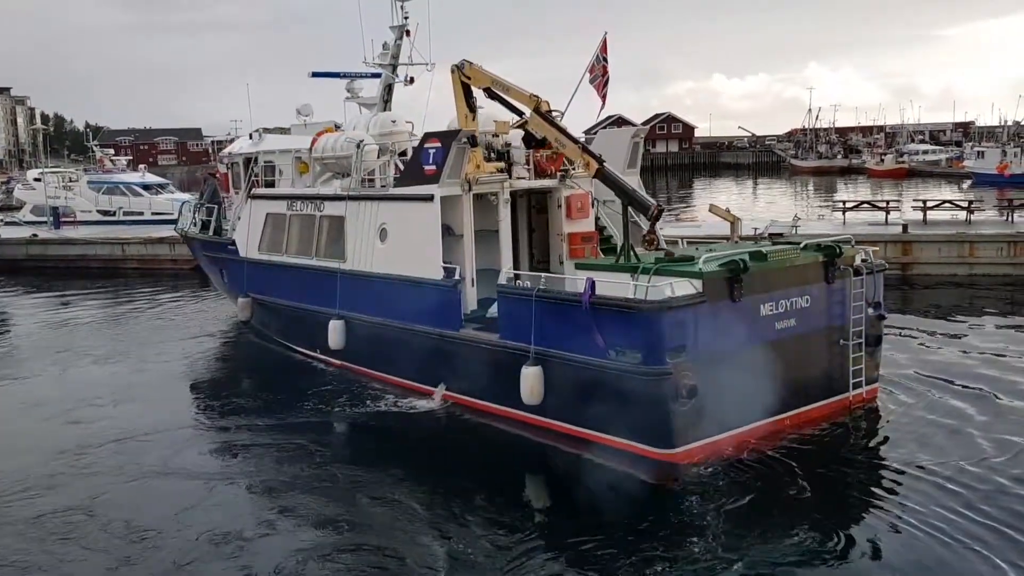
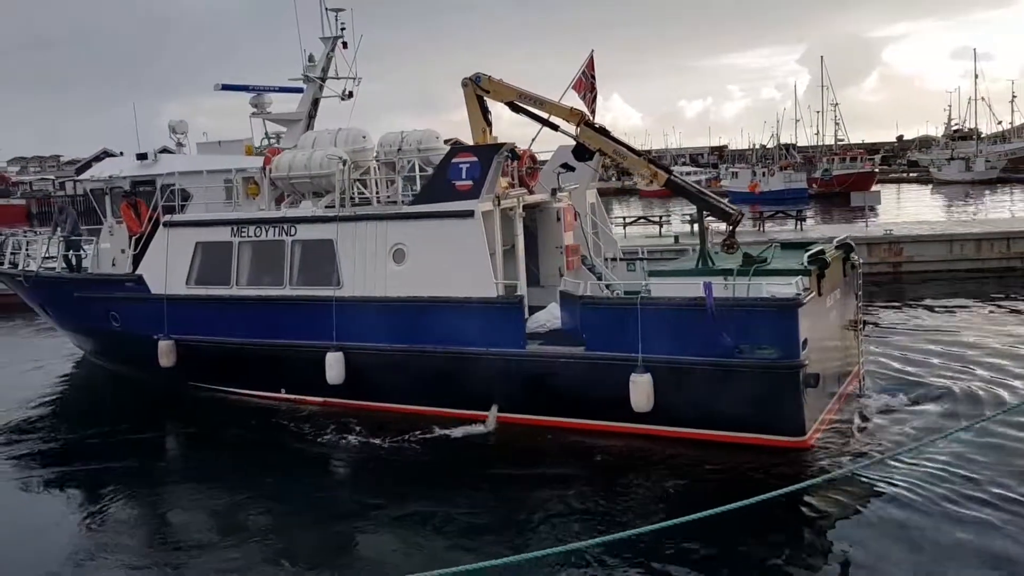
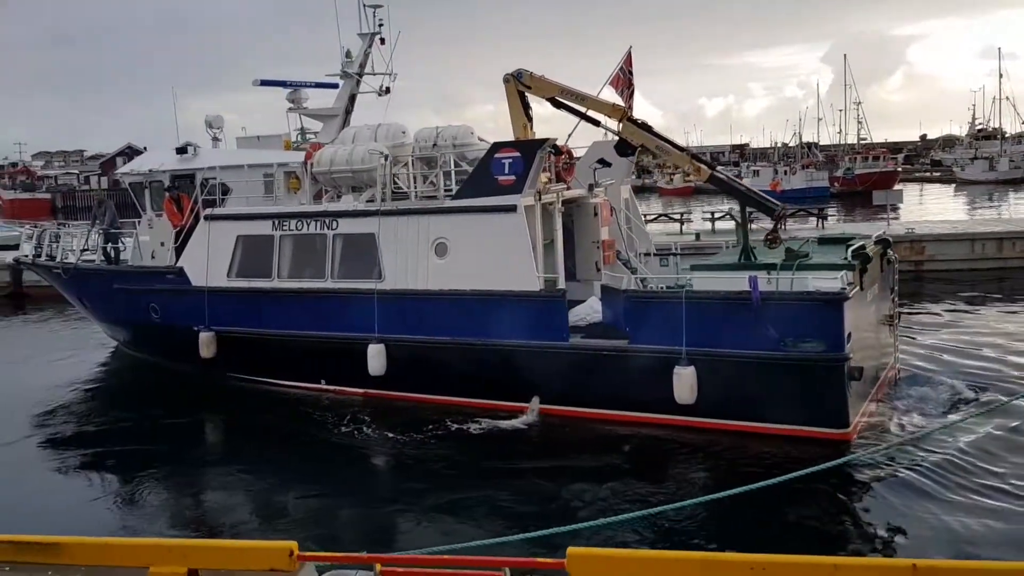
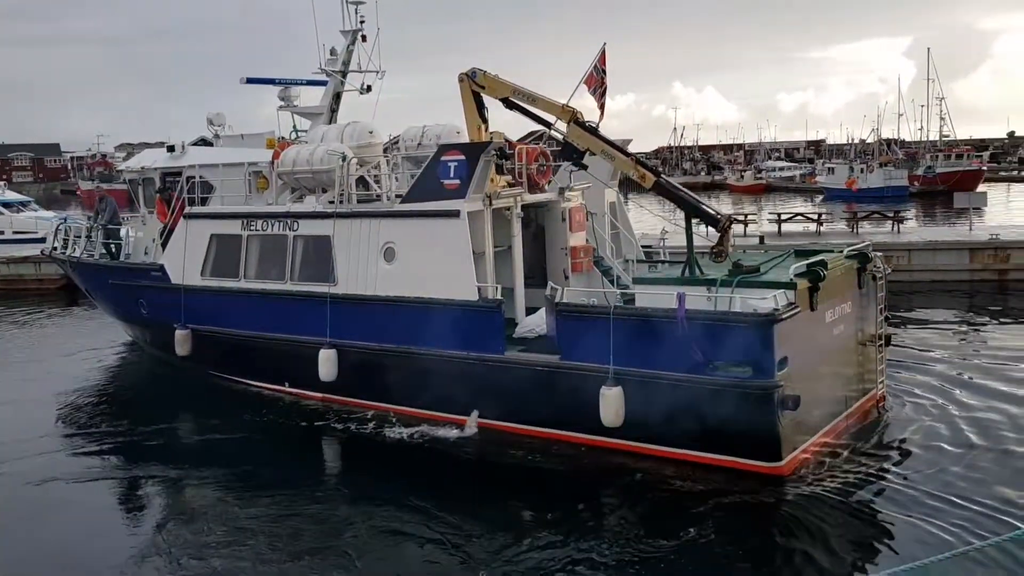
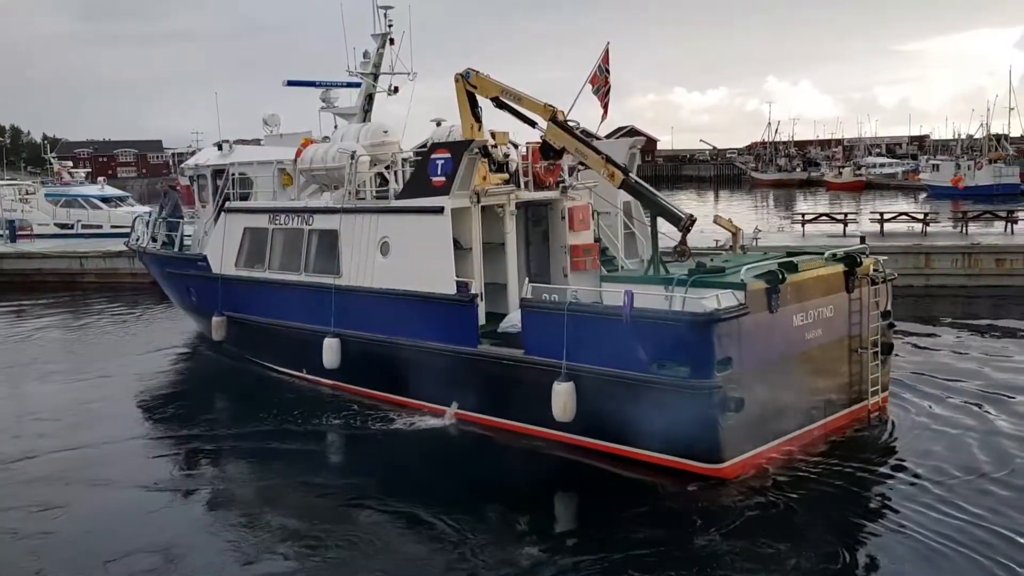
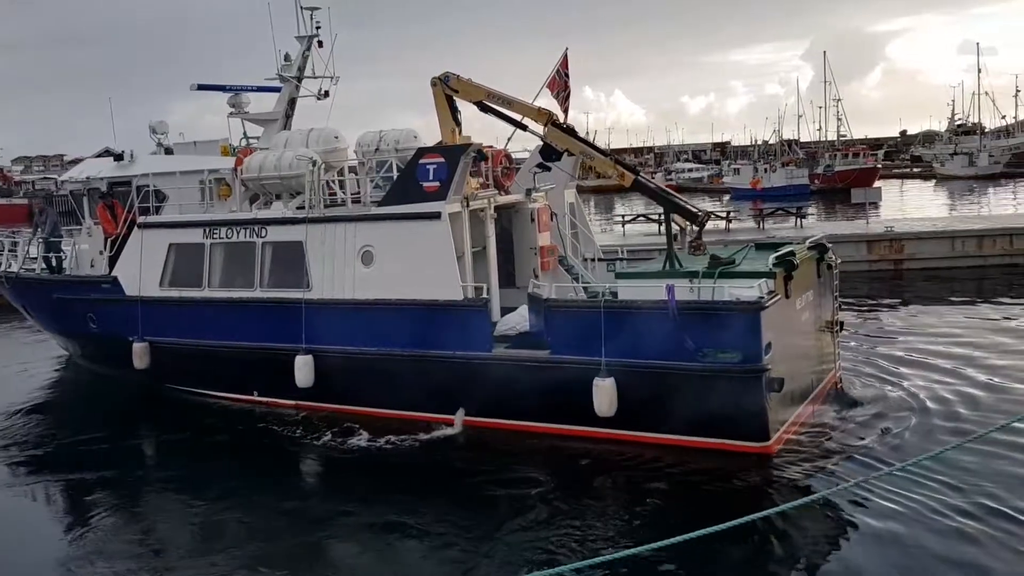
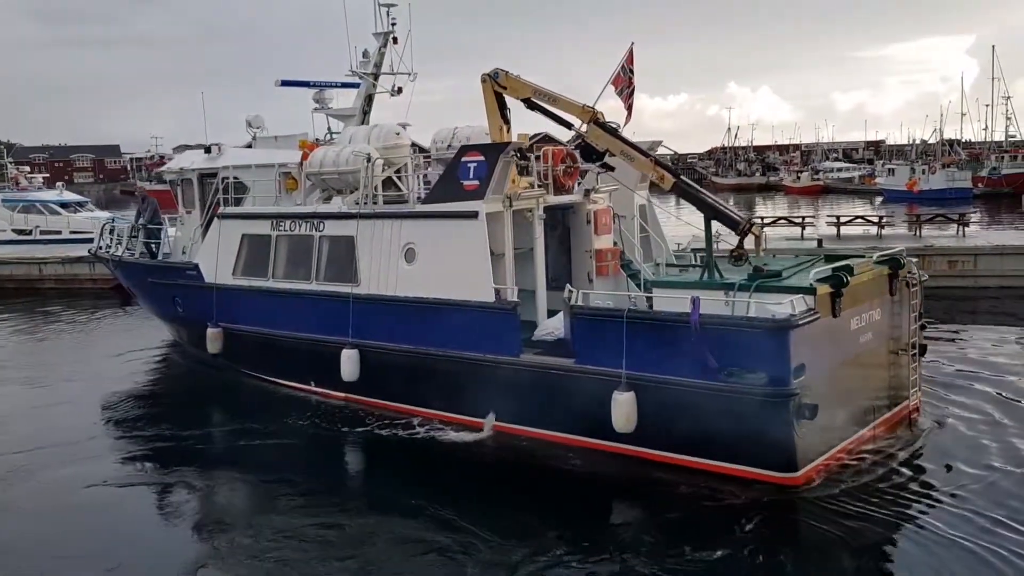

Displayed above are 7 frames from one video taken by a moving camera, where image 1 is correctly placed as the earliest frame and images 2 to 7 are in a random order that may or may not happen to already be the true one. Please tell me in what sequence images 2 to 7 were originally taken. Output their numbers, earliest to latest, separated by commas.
5, 7, 4, 6, 2, 3
